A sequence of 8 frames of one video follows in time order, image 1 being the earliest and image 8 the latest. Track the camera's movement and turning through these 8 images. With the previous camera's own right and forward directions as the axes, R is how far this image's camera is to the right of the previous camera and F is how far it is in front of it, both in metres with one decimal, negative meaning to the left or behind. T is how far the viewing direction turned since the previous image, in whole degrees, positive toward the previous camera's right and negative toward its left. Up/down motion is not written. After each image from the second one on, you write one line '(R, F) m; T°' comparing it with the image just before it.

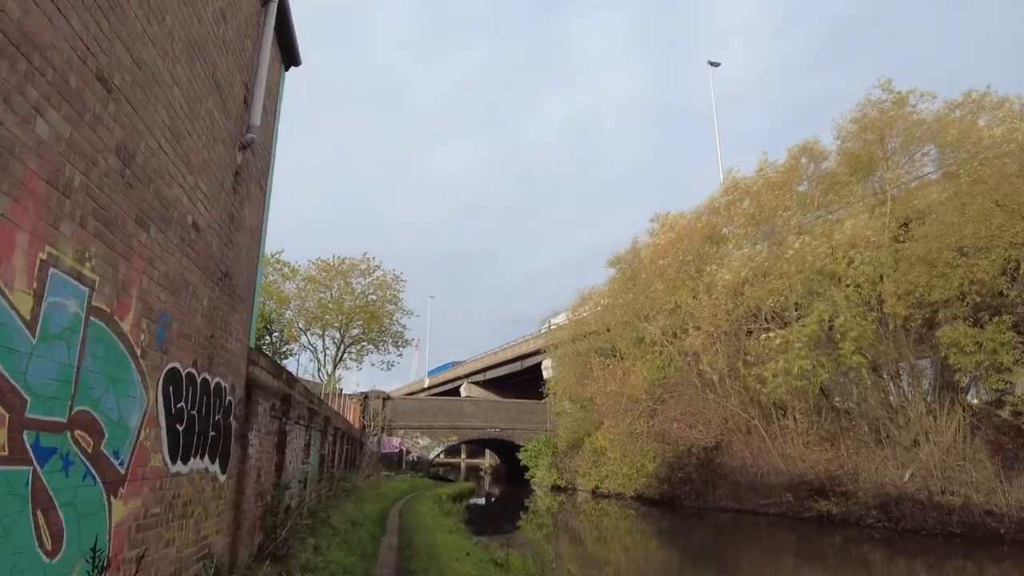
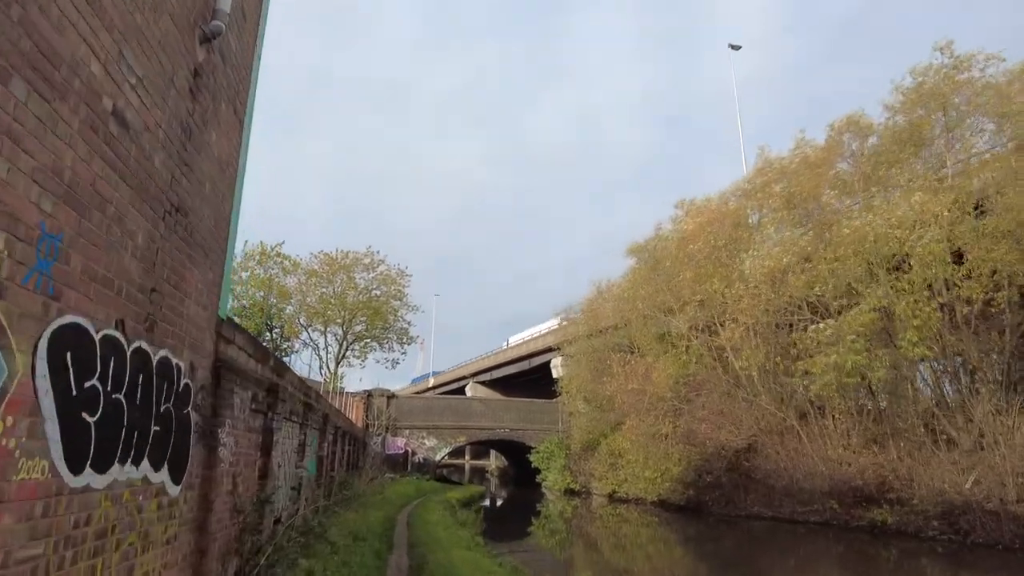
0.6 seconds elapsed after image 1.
(-0.4, +1.8) m; 0°
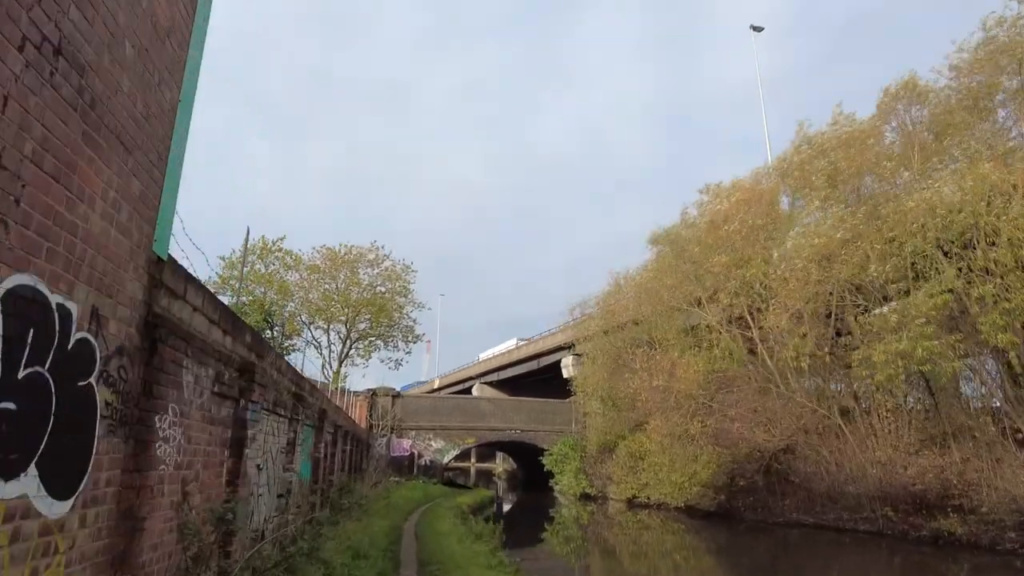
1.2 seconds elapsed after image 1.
(-0.4, +1.8) m; 0°
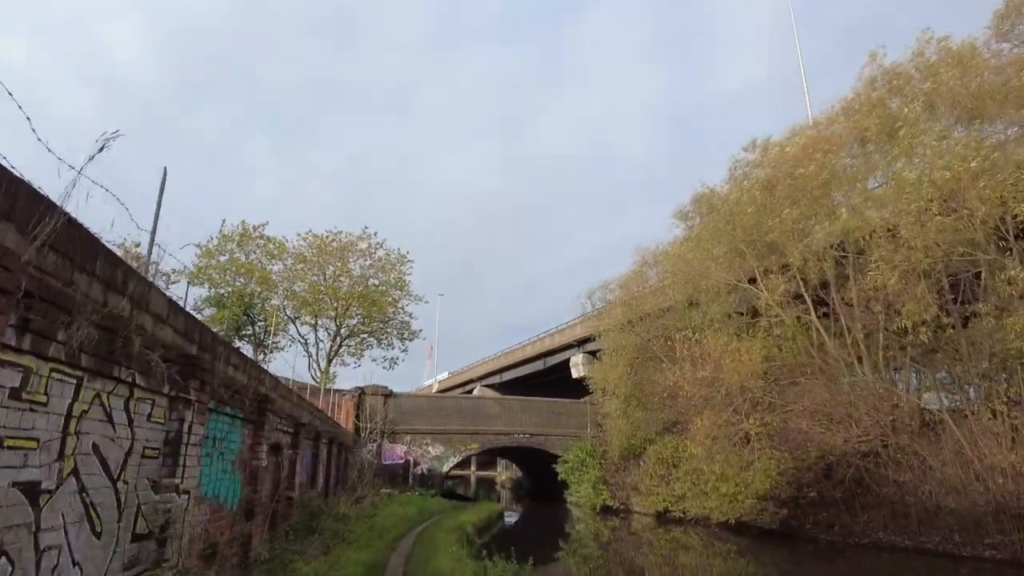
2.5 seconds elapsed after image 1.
(-0.4, +4.1) m; 0°
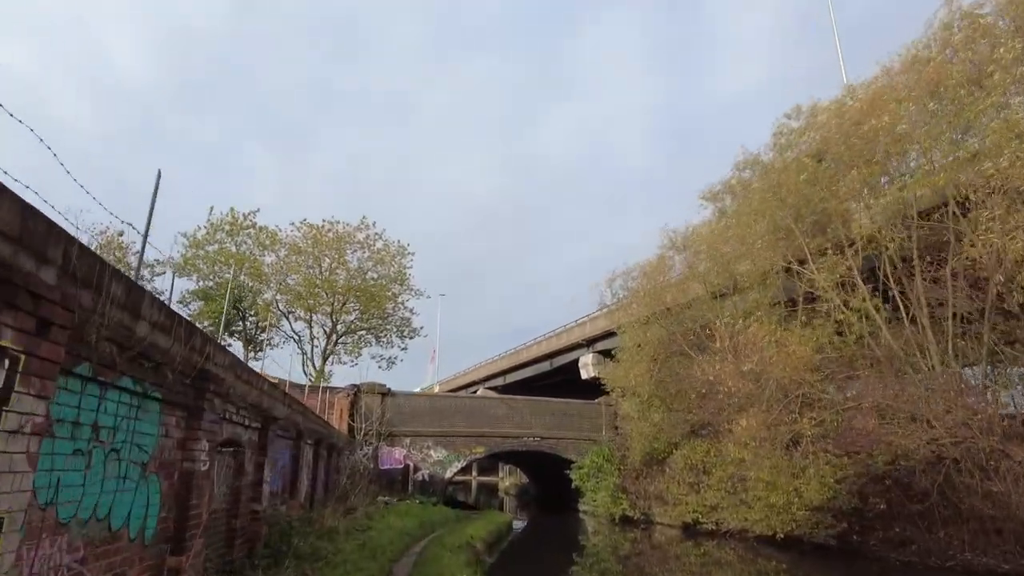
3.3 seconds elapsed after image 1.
(-0.4, +2.5) m; 0°
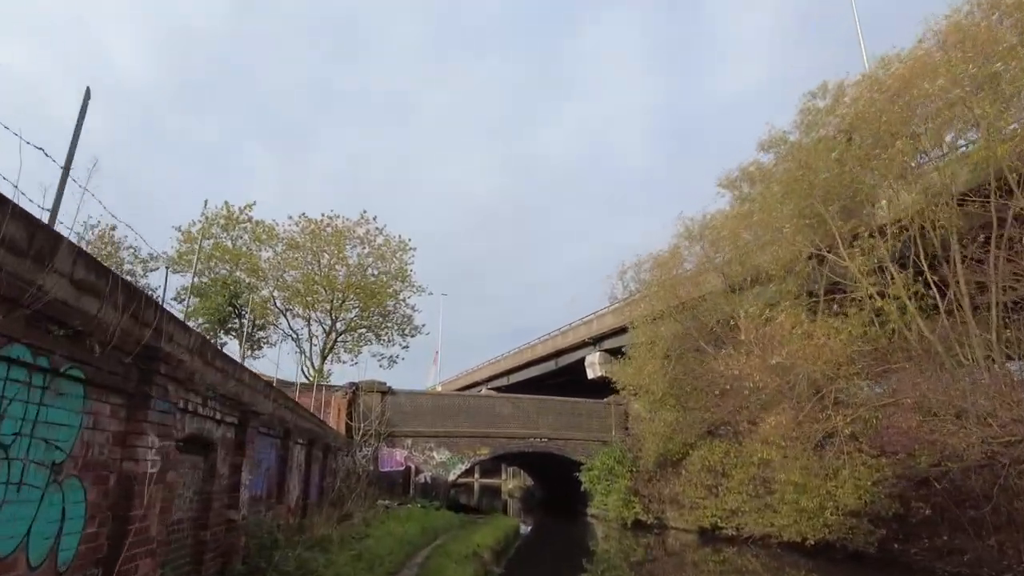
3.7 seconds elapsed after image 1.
(-0.2, +1.2) m; 0°
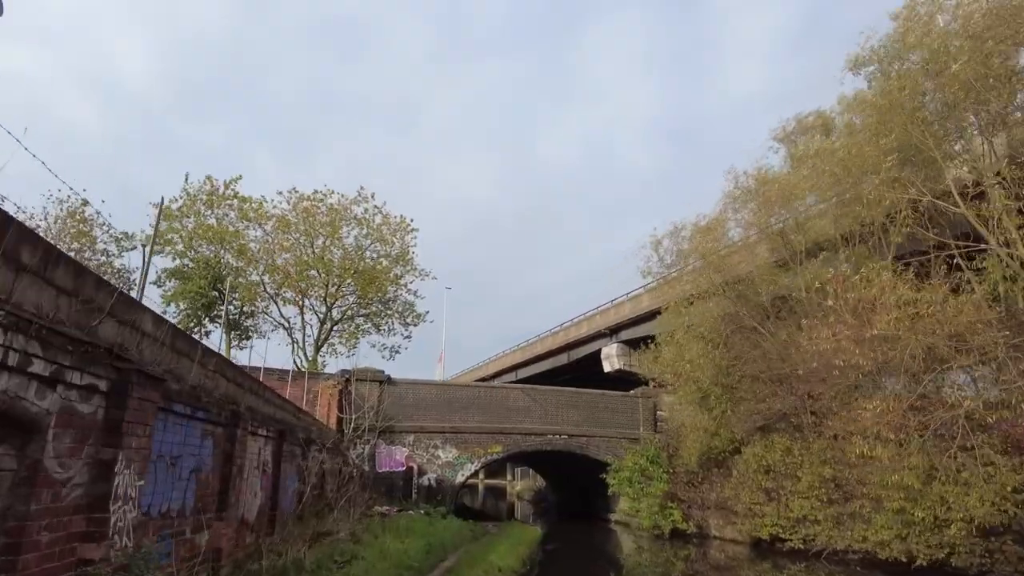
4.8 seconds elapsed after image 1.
(-0.5, +3.3) m; 0°
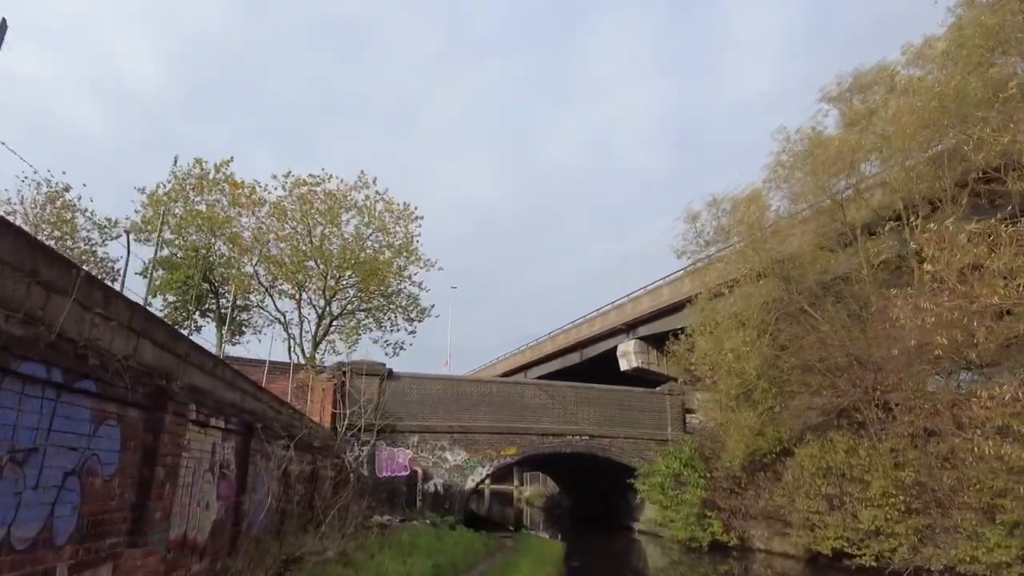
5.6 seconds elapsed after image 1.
(-0.3, +2.4) m; 0°
